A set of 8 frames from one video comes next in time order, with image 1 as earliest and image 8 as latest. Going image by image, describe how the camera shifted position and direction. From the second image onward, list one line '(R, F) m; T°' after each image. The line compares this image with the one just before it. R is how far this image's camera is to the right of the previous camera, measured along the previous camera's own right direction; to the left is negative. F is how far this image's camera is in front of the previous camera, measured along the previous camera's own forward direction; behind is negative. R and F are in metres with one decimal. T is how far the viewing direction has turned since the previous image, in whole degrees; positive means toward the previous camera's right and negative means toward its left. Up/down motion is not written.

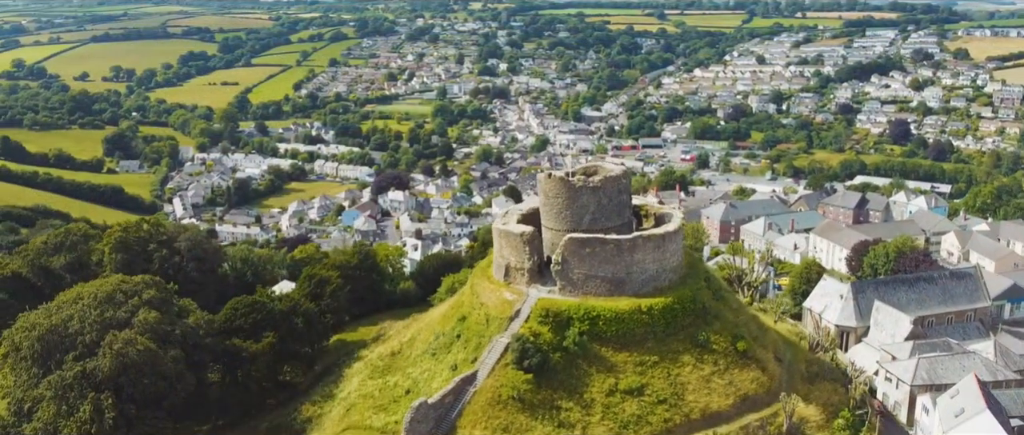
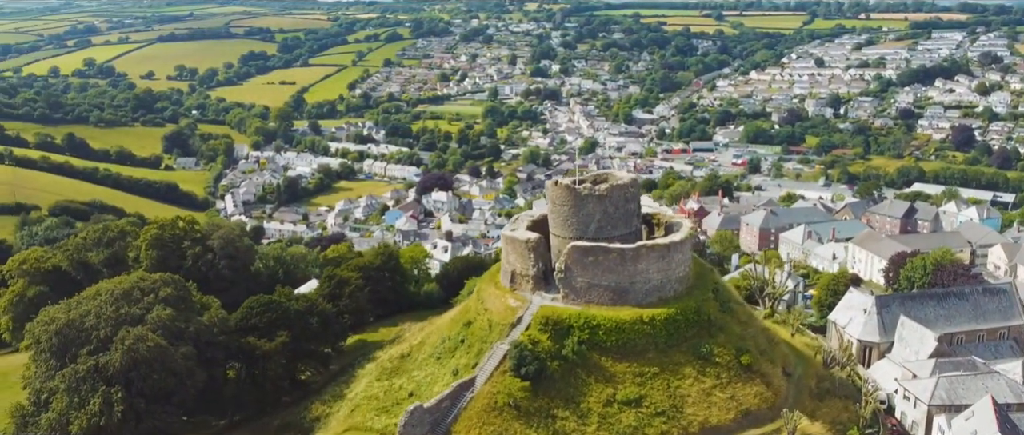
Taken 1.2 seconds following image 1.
(+1.4, 0.0) m; -4°
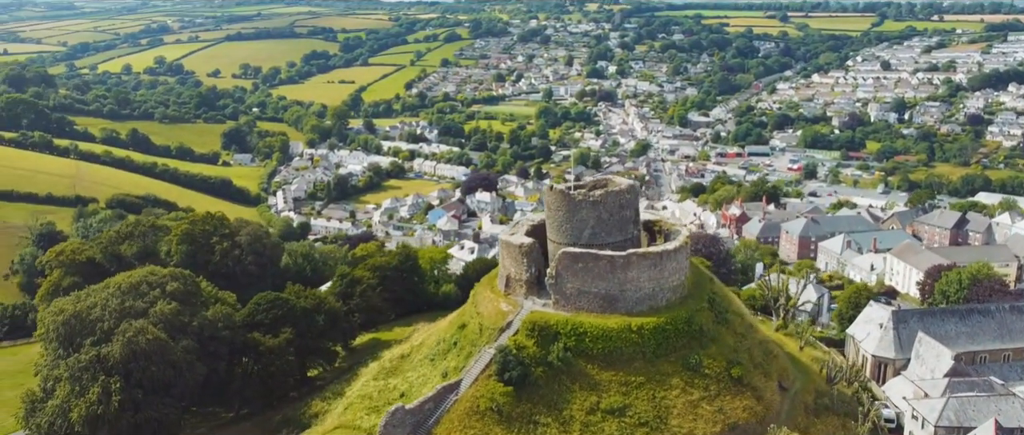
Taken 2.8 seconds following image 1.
(+1.9, 0.0) m; -4°
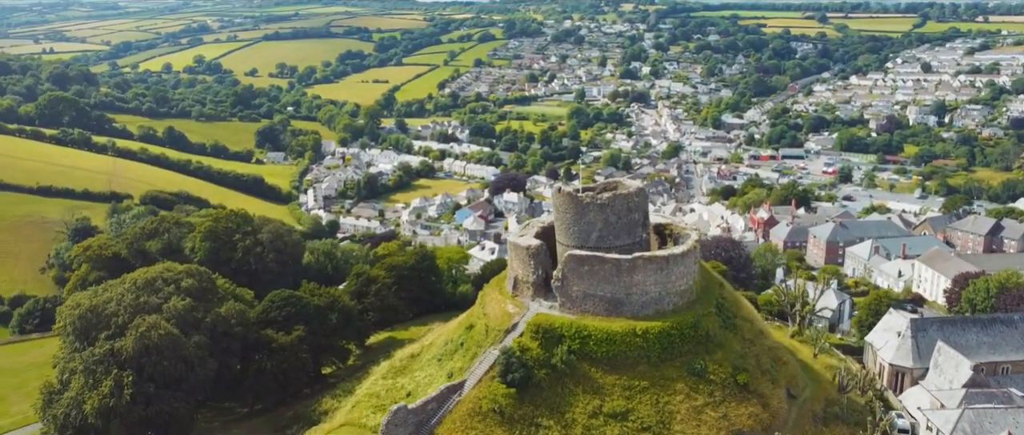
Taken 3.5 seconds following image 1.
(+0.8, 0.0) m; -2°
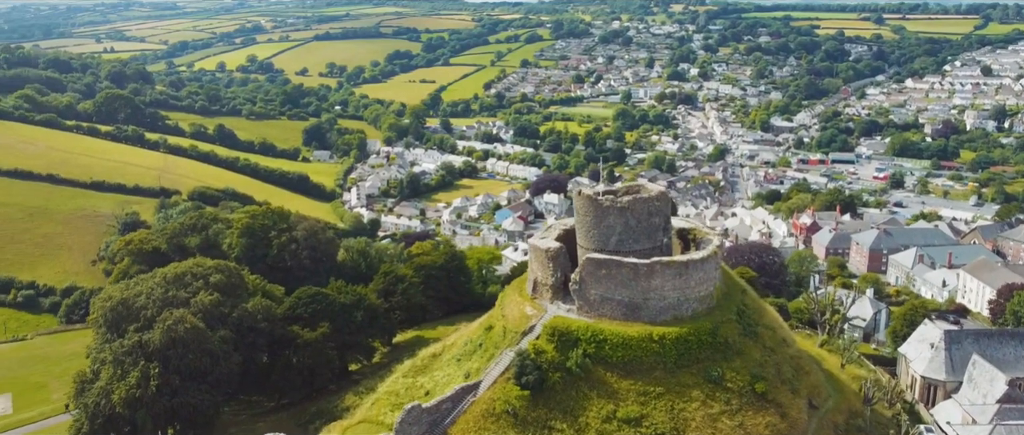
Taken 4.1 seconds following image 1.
(+0.8, 0.0) m; -3°
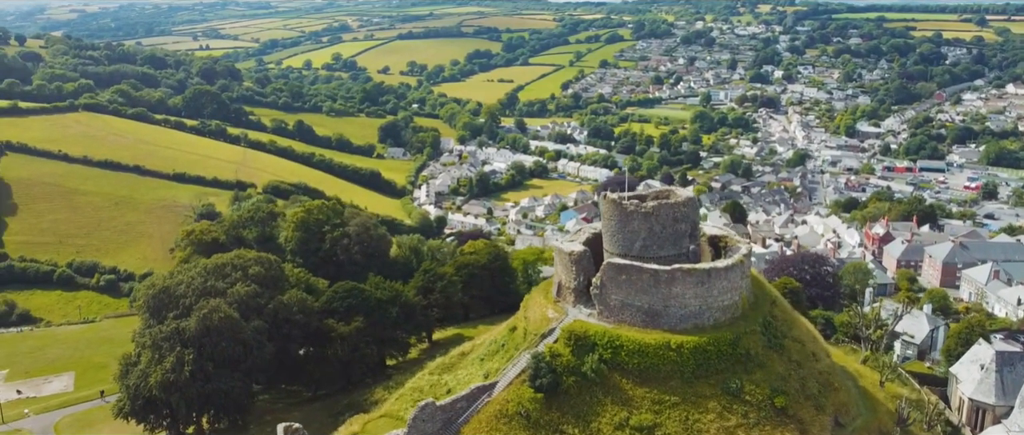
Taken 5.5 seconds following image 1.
(+1.6, +0.1) m; -6°
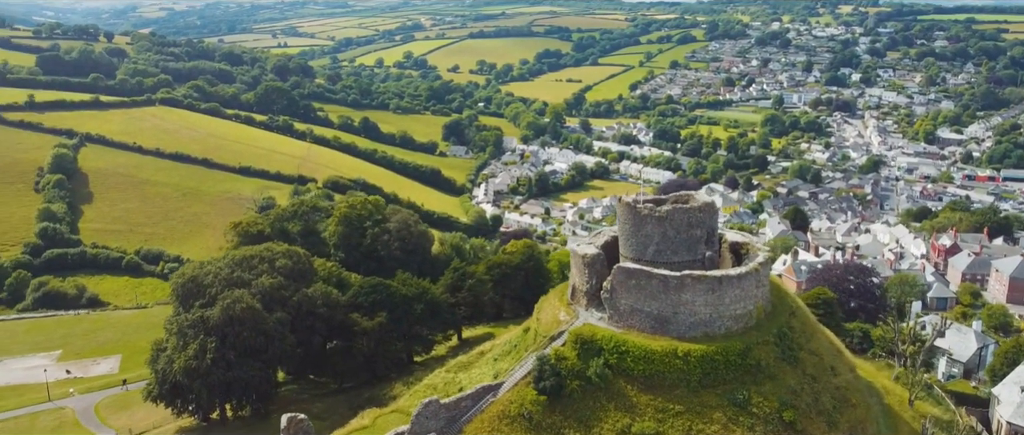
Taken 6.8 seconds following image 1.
(+1.6, +0.1) m; -5°
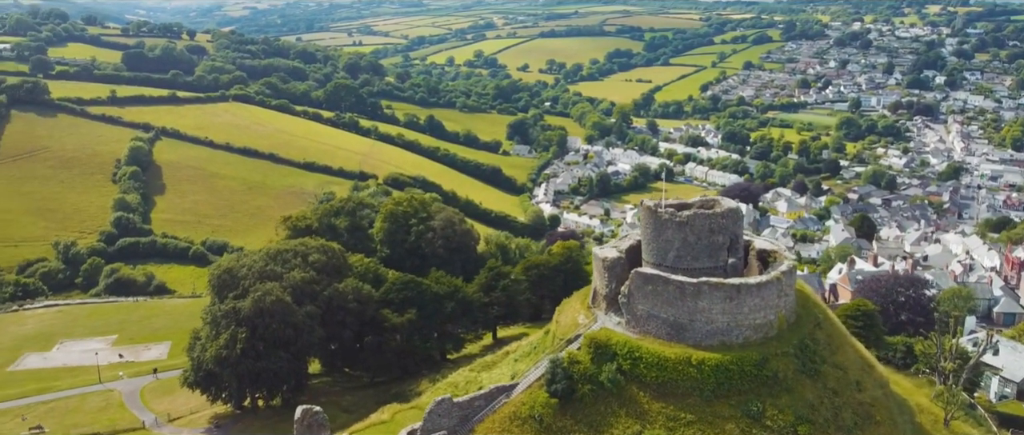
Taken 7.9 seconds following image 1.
(+1.4, +0.1) m; -5°
